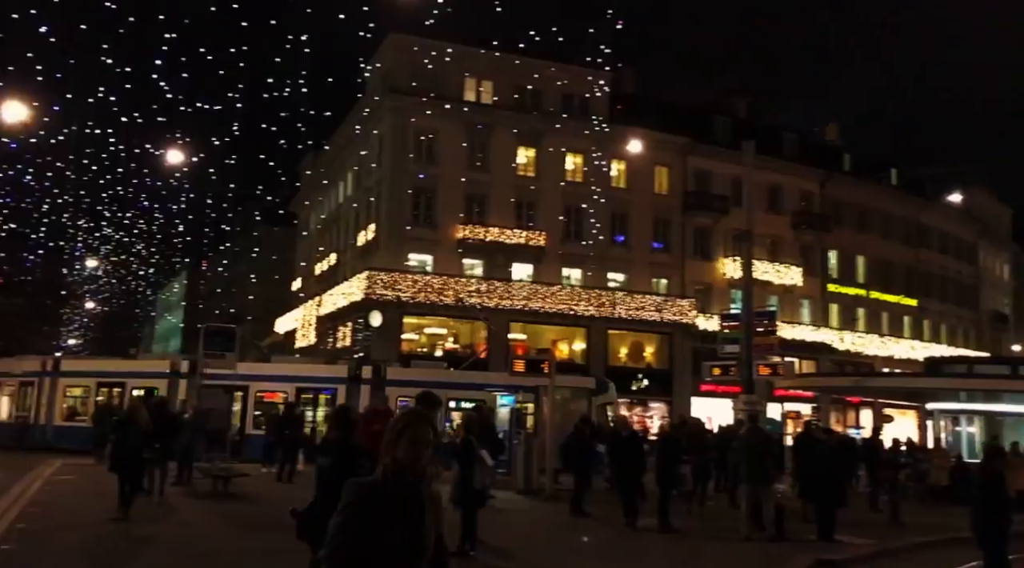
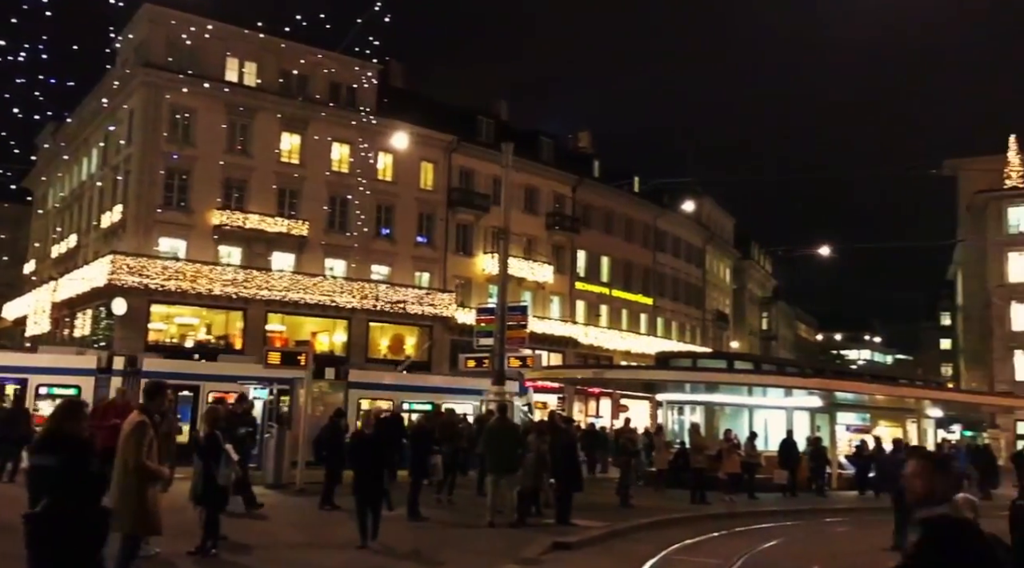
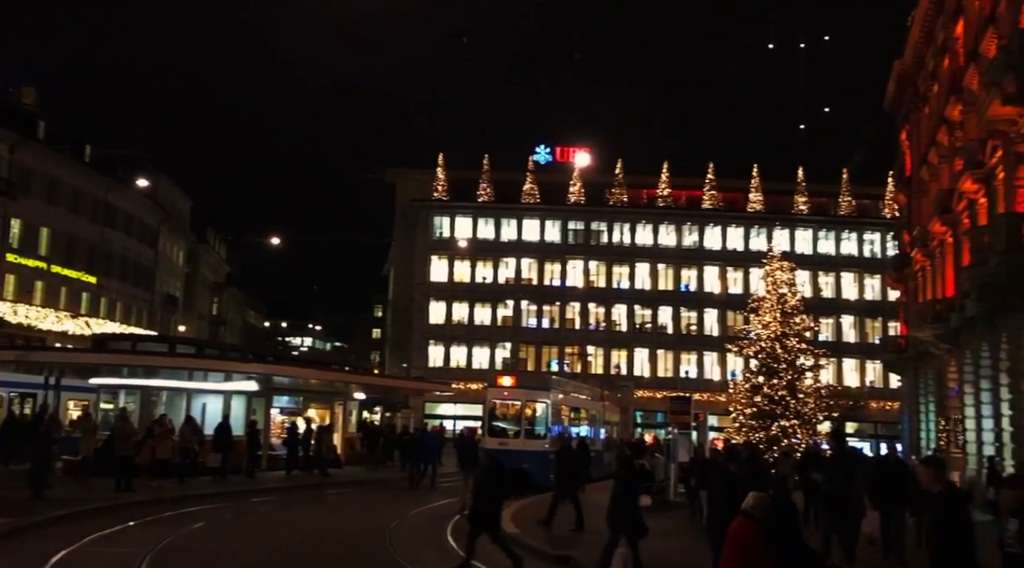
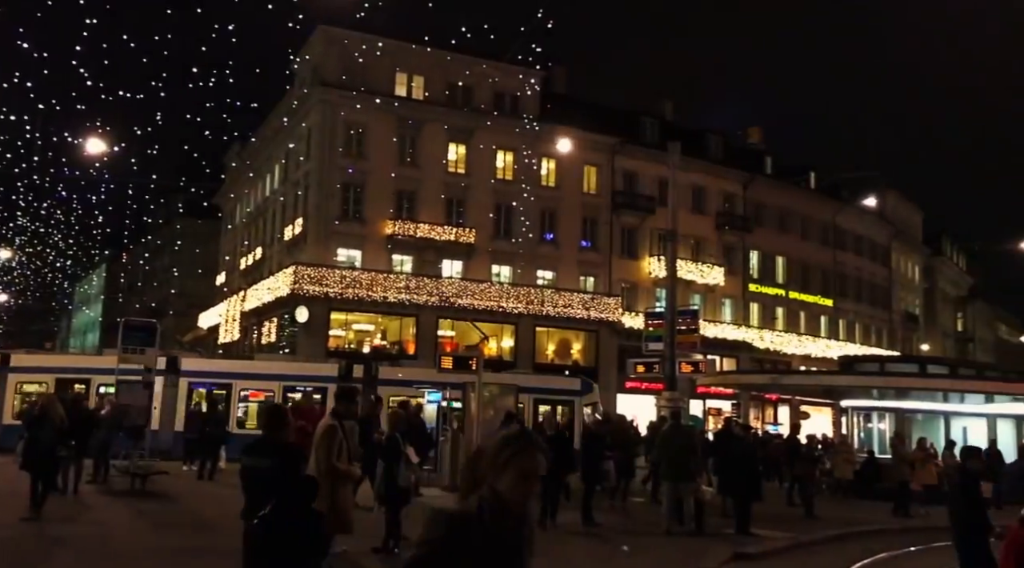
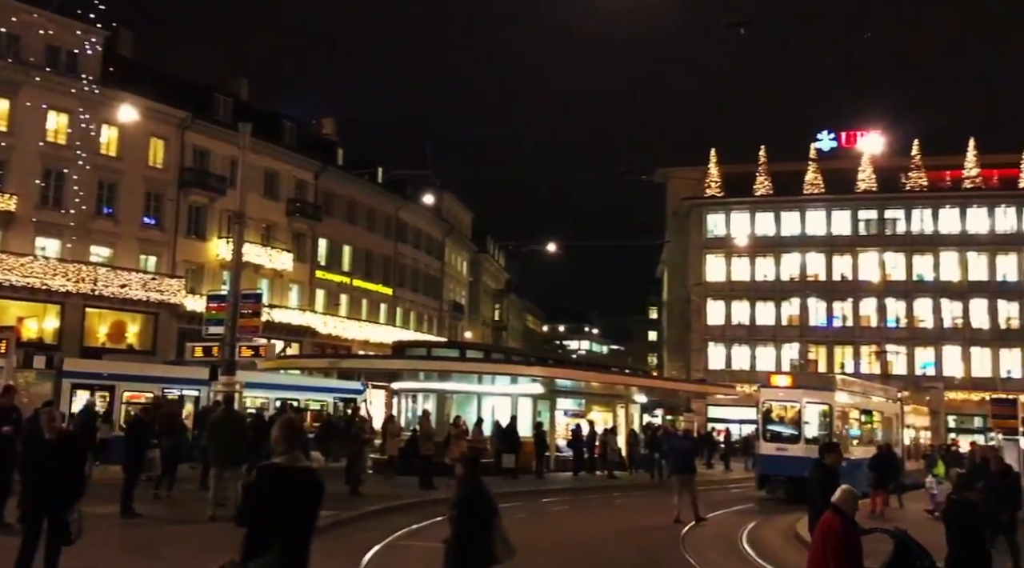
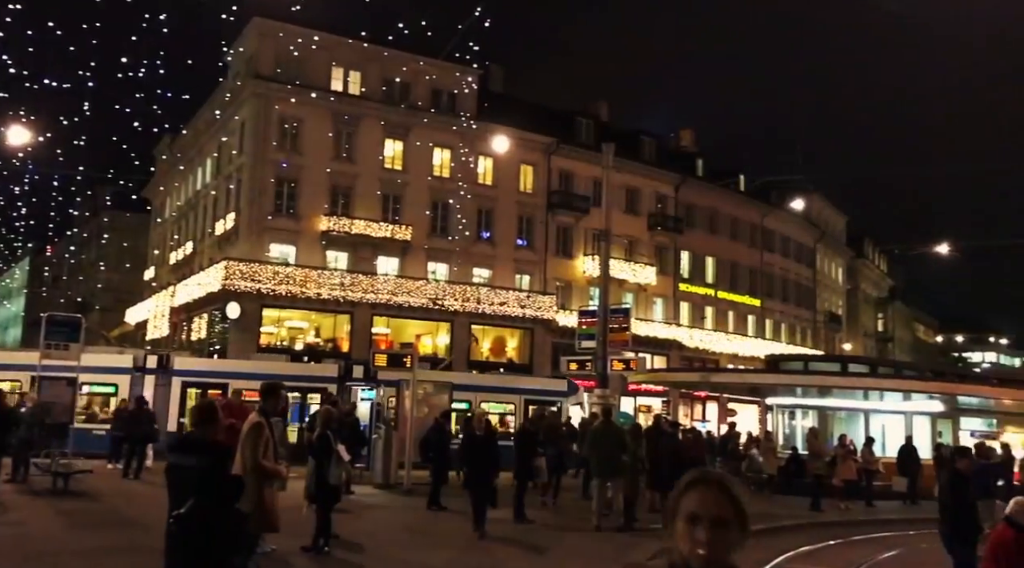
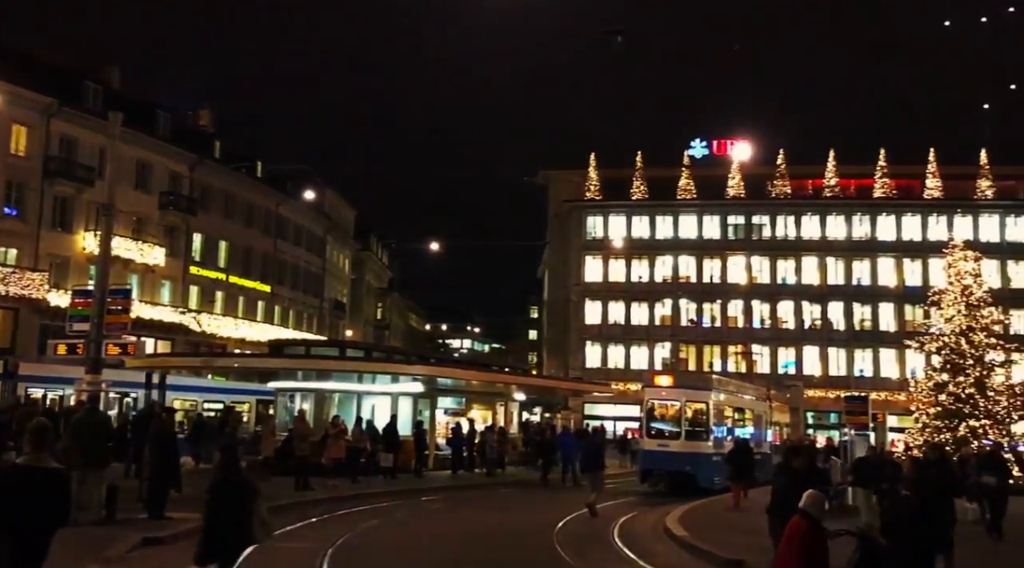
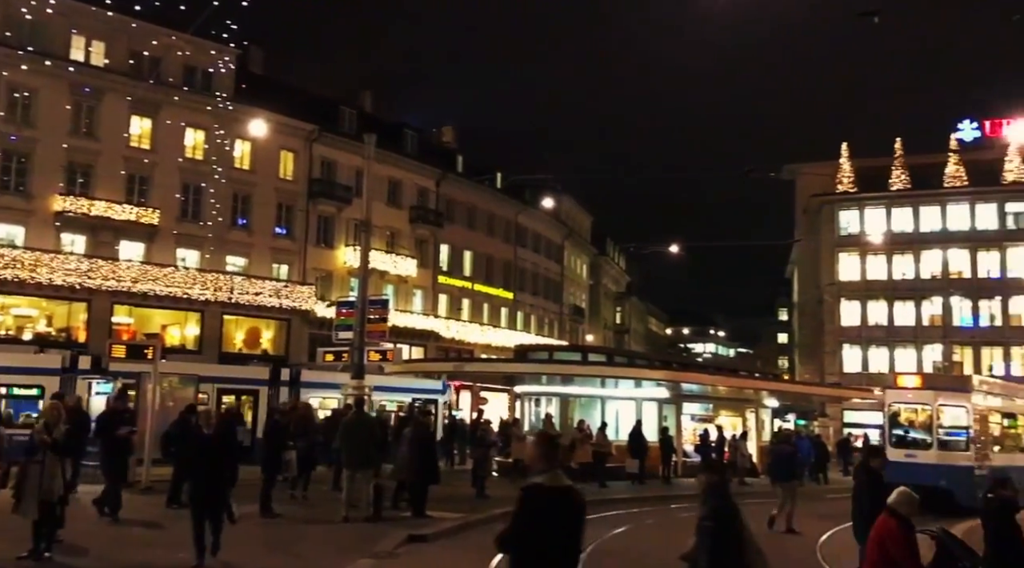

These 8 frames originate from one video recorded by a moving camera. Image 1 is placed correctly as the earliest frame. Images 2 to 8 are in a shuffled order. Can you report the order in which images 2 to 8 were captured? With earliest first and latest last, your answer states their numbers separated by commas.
4, 6, 2, 8, 5, 7, 3
